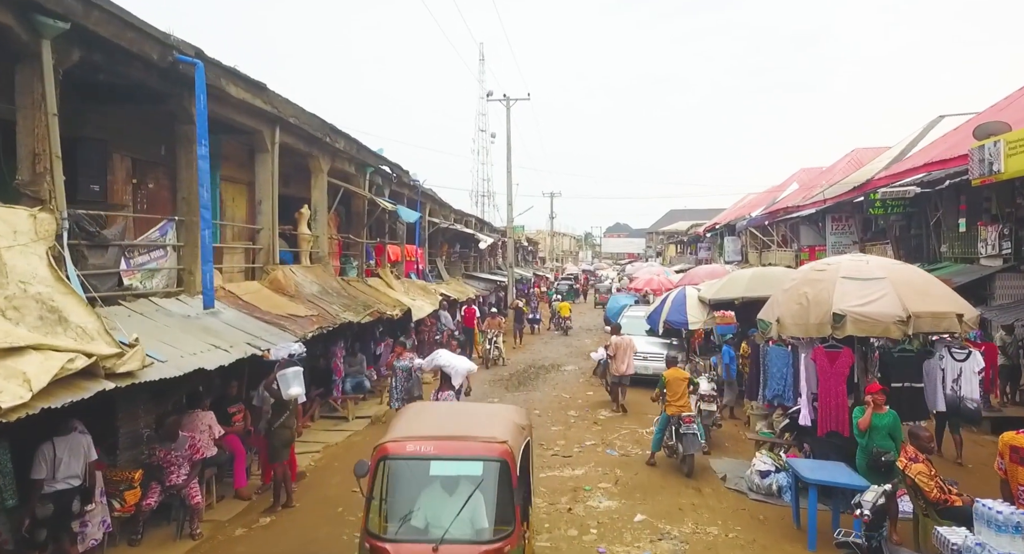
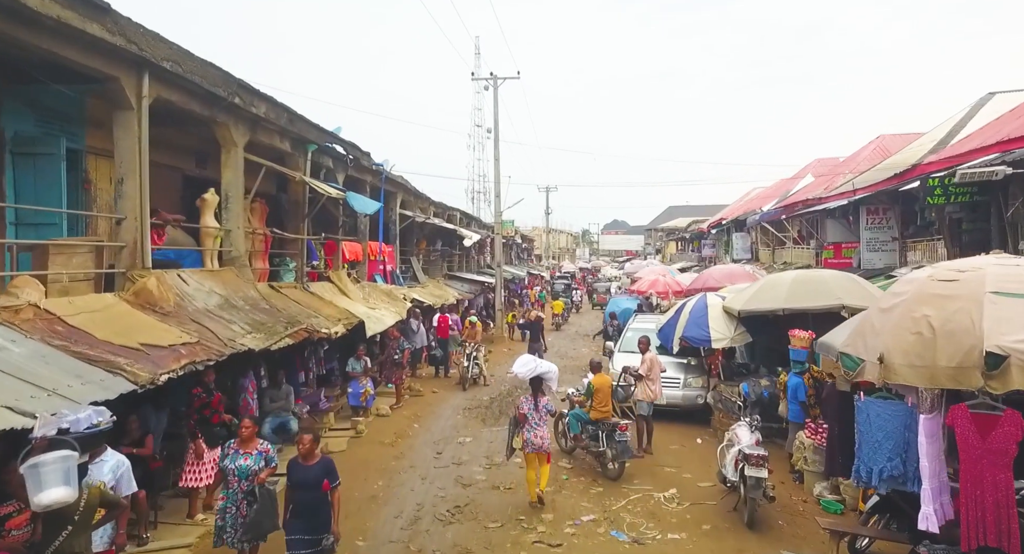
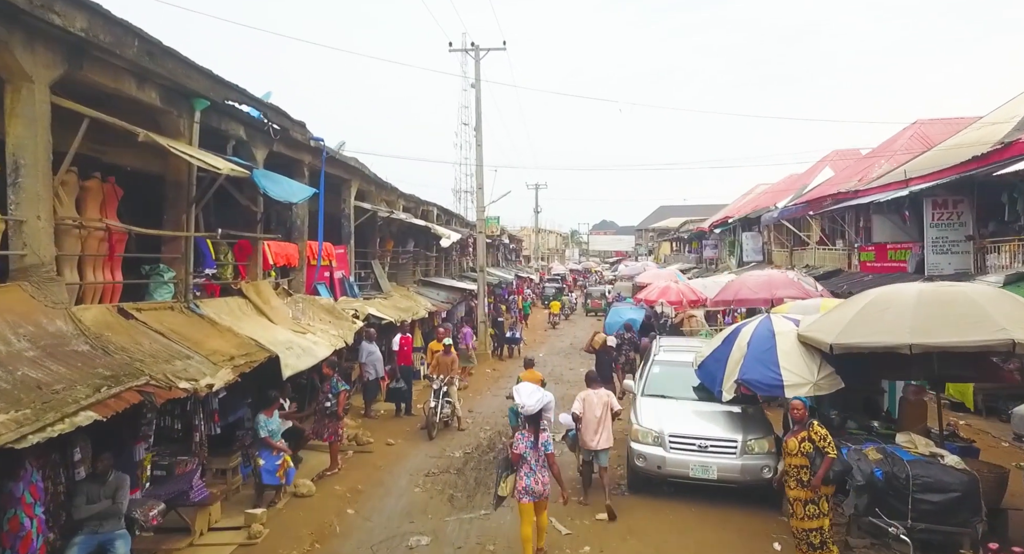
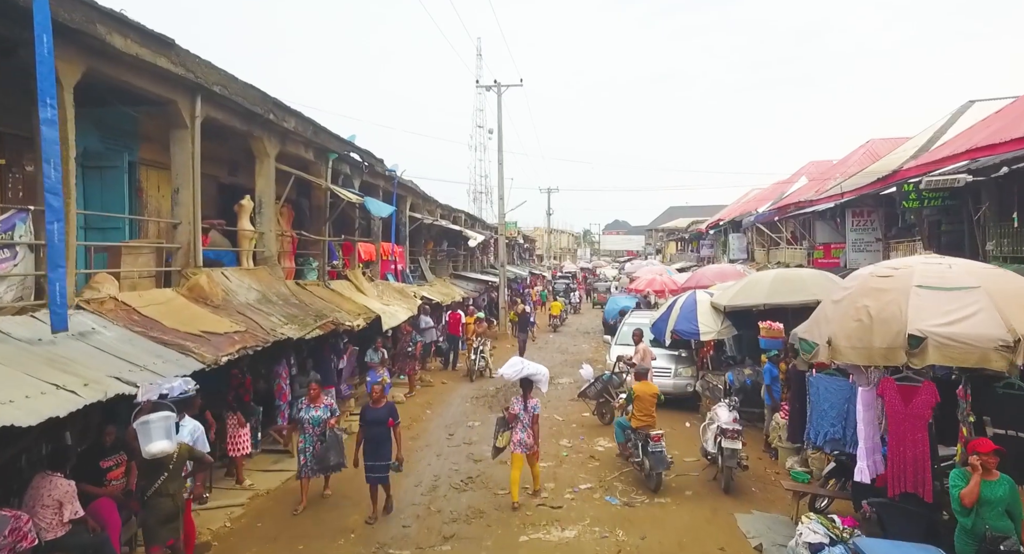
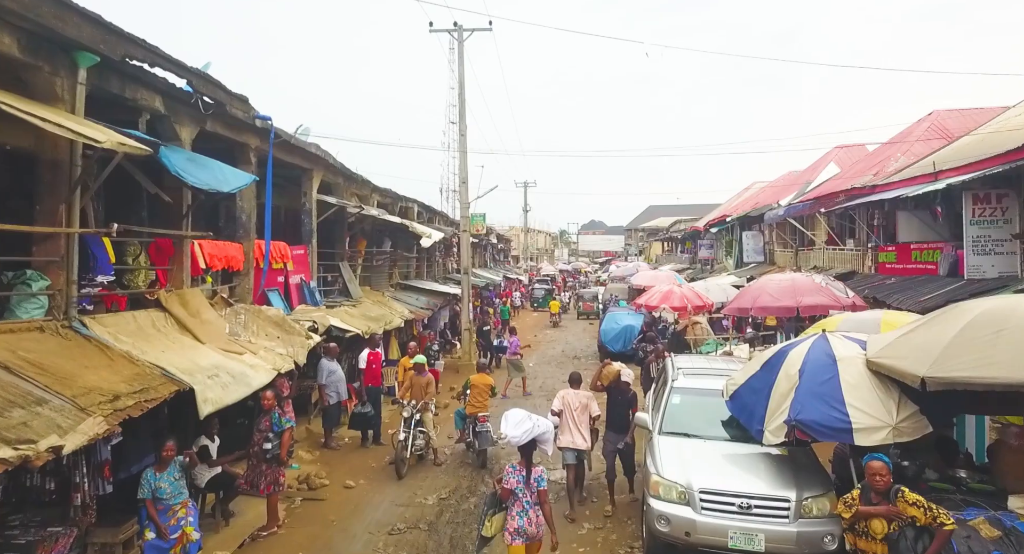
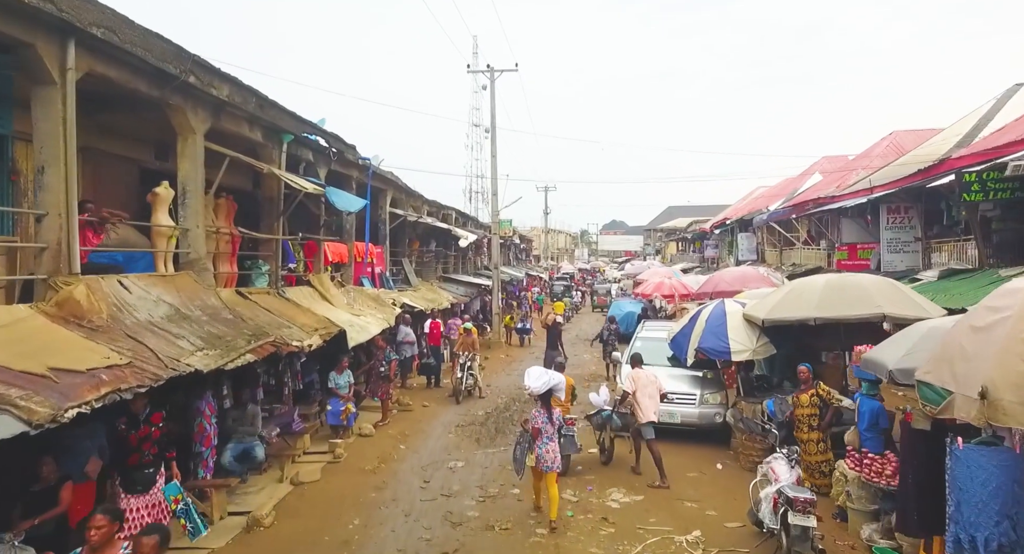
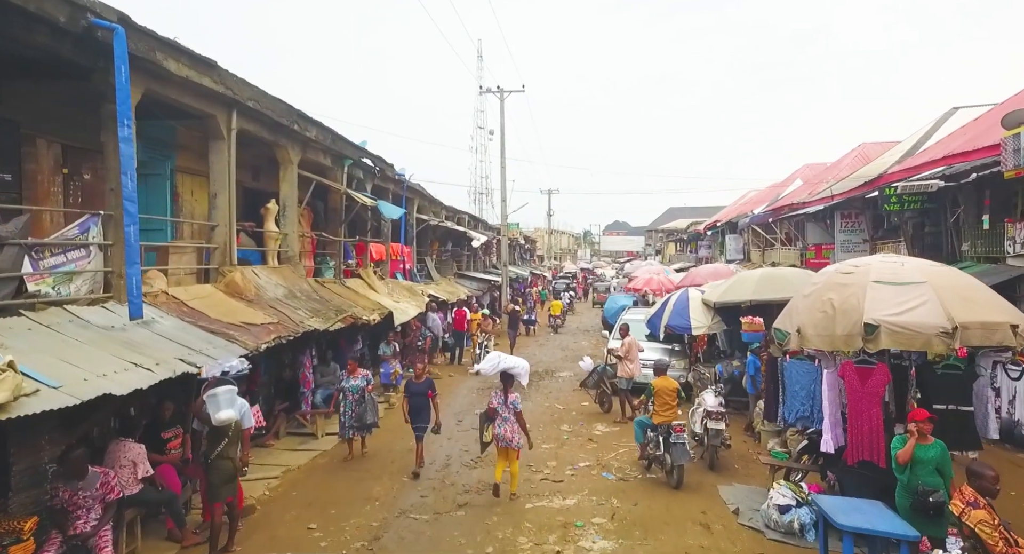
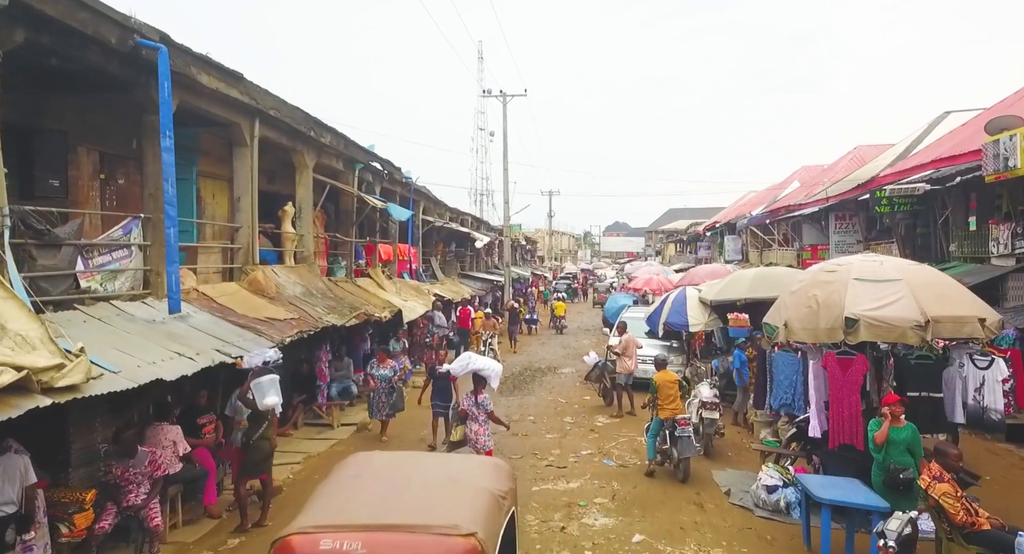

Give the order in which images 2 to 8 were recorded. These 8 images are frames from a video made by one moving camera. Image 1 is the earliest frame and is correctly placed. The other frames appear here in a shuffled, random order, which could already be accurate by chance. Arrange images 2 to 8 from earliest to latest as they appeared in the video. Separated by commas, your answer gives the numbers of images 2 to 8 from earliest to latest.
8, 7, 4, 2, 6, 3, 5
